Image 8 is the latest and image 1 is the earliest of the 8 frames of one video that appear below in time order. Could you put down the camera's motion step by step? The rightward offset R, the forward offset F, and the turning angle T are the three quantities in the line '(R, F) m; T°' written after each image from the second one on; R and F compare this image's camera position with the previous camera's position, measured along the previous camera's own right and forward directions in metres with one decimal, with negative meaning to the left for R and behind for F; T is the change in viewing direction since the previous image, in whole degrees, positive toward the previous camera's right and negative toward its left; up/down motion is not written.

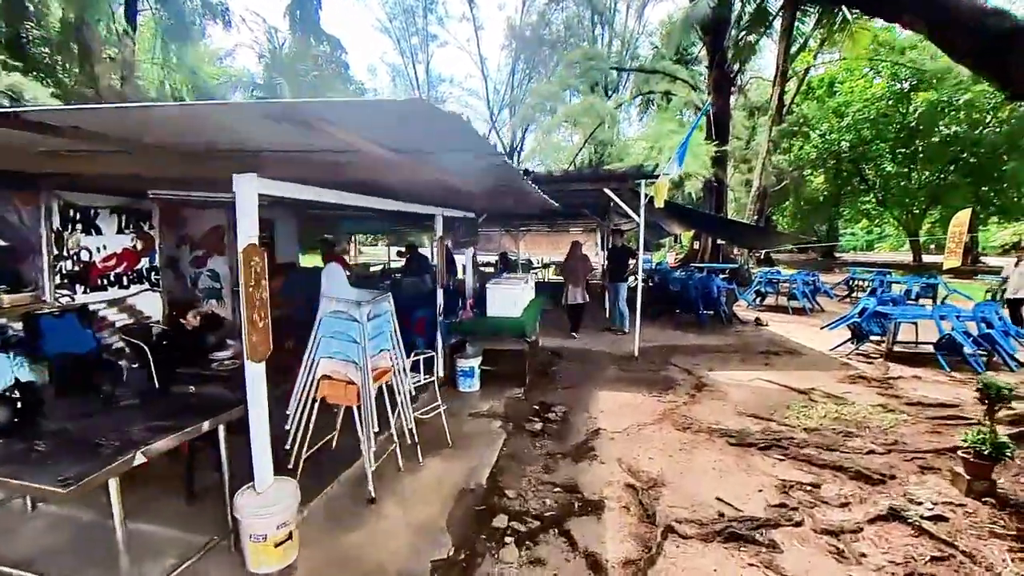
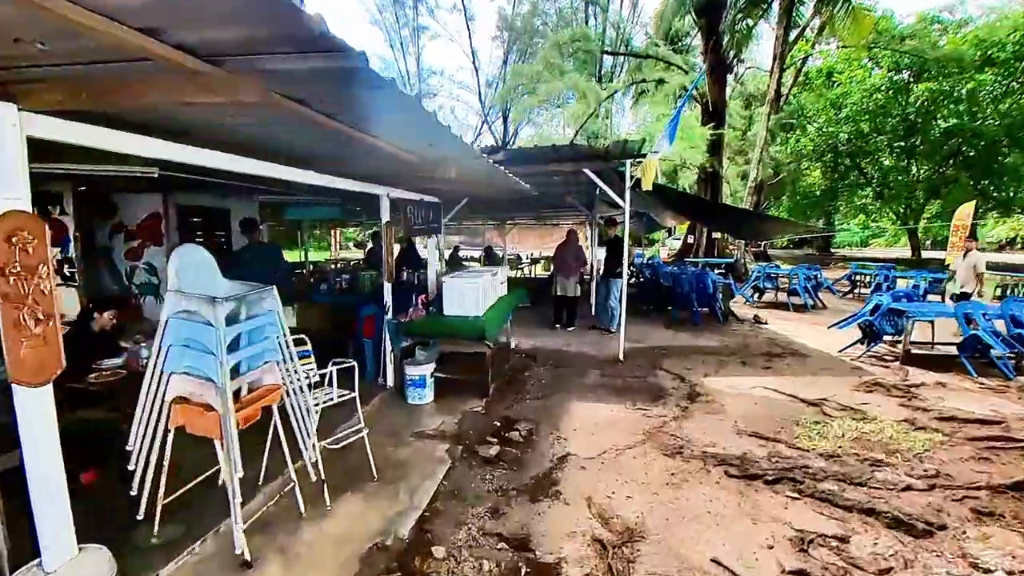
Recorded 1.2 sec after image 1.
(+0.3, +0.8) m; +1°
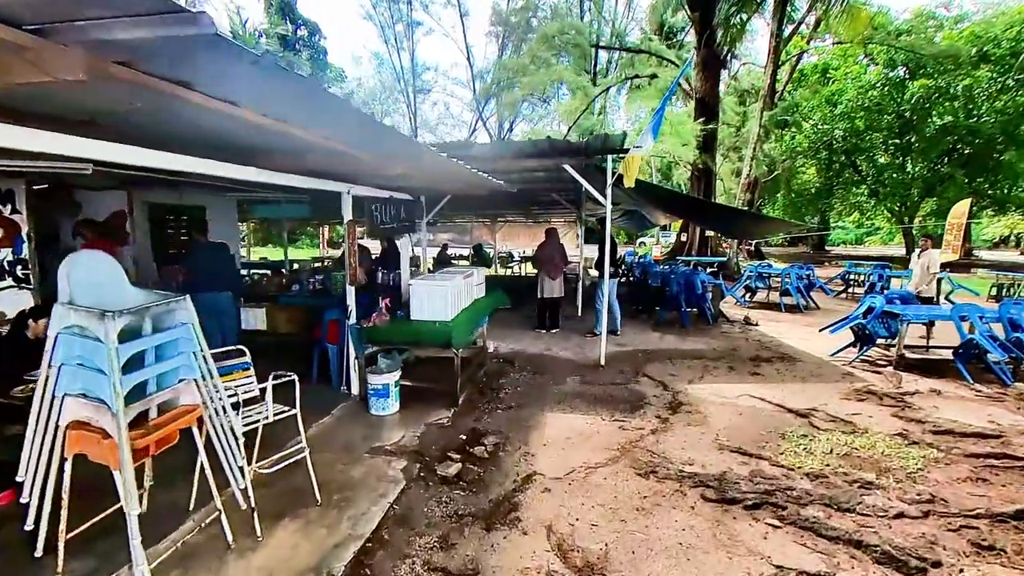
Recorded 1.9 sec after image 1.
(+0.2, +0.3) m; 0°
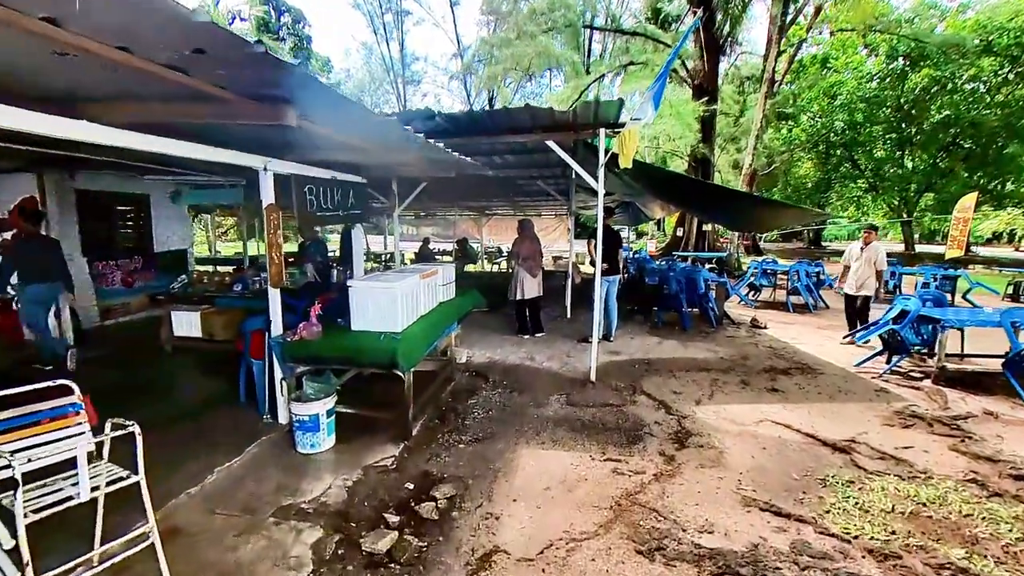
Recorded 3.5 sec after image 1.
(+0.2, +0.9) m; +1°
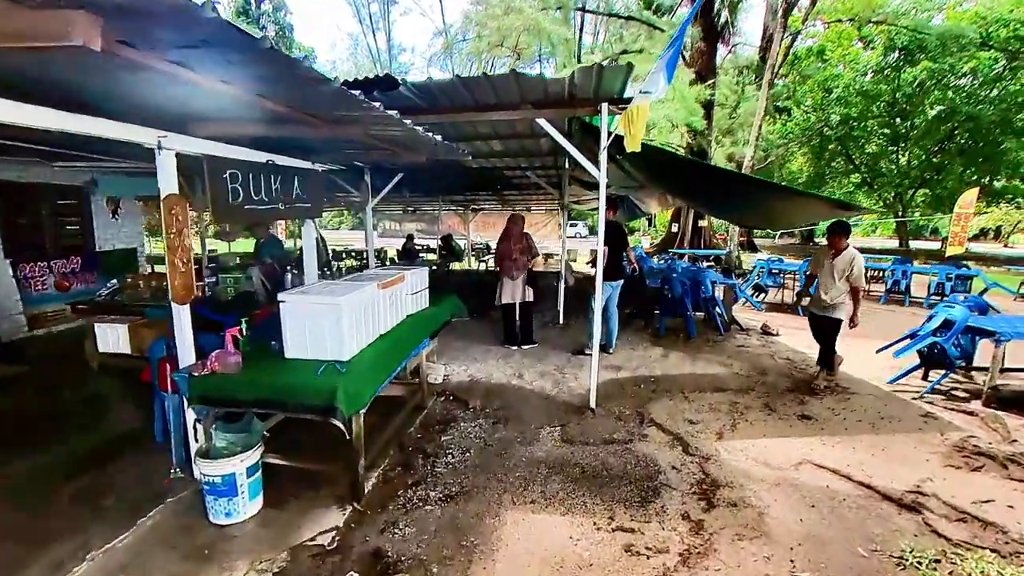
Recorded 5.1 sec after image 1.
(+0.1, +0.8) m; +1°
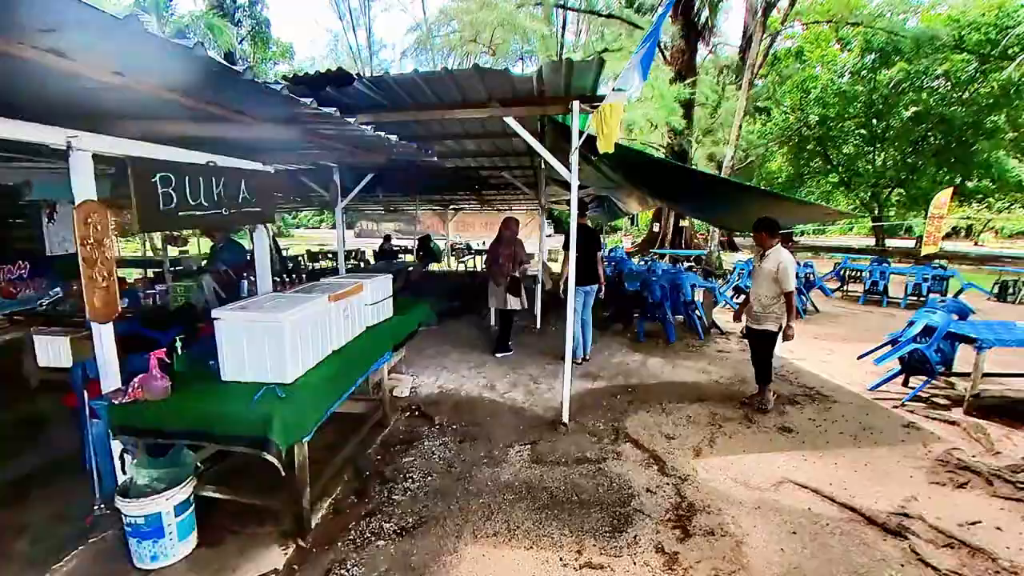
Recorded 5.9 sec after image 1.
(+0.1, +0.2) m; +2°
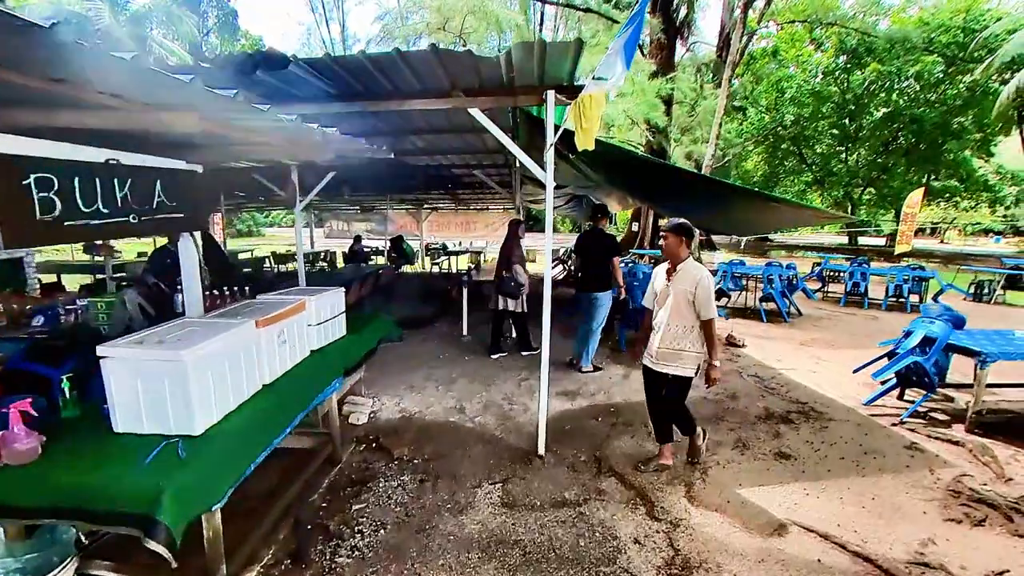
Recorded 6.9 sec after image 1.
(+0.1, +0.4) m; +2°
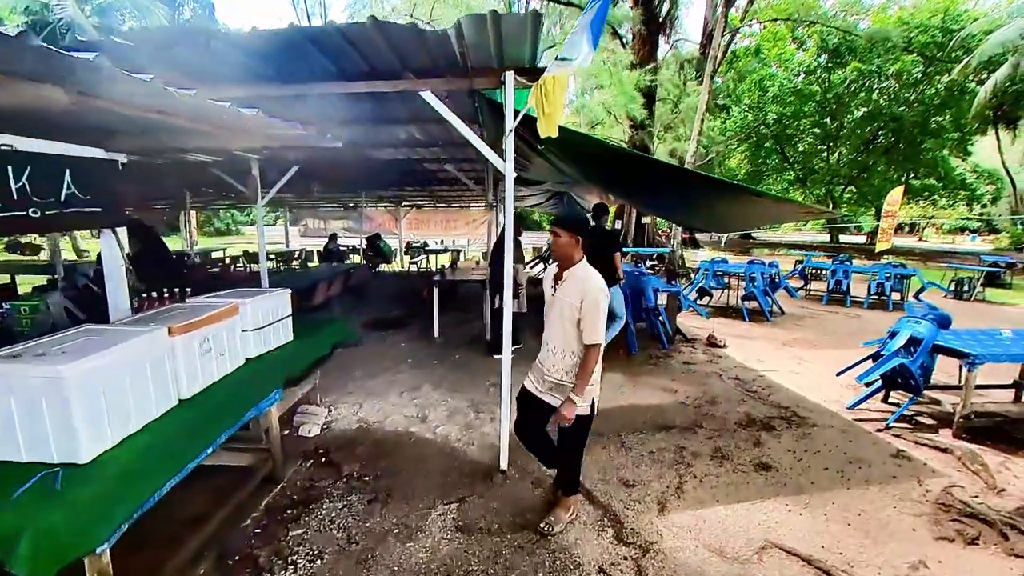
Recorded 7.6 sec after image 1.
(+0.2, +0.3) m; +1°
